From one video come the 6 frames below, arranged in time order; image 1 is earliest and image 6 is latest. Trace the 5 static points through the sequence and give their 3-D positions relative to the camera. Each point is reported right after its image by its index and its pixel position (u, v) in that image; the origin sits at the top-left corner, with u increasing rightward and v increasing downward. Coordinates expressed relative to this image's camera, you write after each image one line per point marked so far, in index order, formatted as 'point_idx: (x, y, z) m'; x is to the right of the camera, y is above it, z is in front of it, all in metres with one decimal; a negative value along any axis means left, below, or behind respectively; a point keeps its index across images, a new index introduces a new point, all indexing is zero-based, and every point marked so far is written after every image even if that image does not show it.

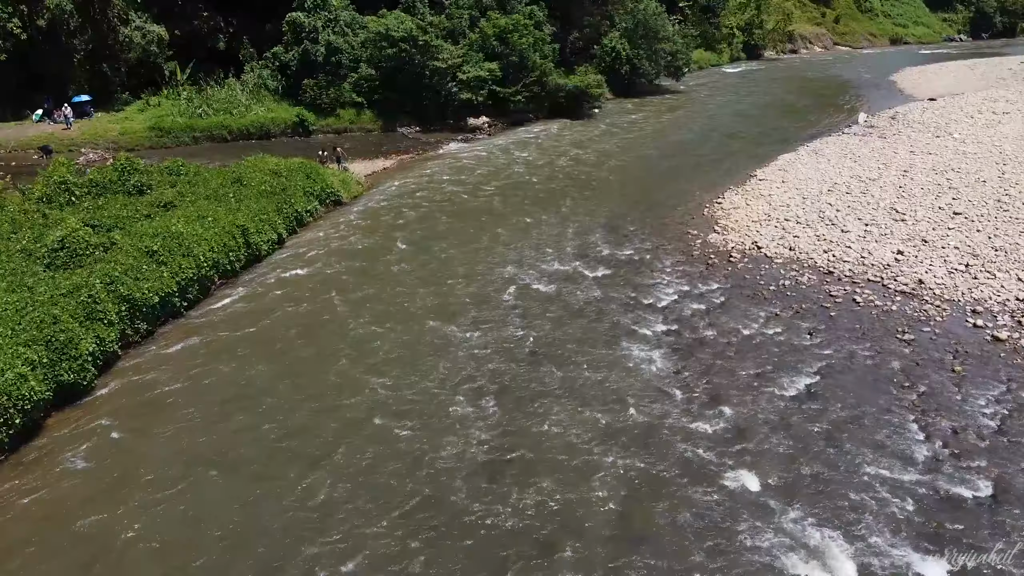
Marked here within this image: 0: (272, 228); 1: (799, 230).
0: (-4.6, +1.2, +18.3) m
1: (+5.9, +1.2, +19.7) m
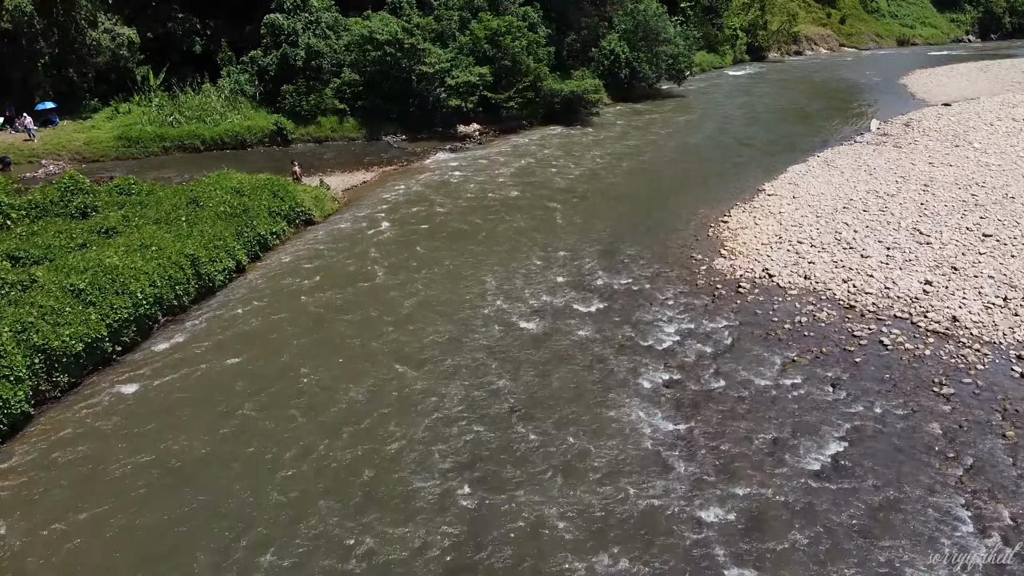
0: (-4.9, +0.6, +16.5) m
1: (+5.6, +0.6, +17.9) m
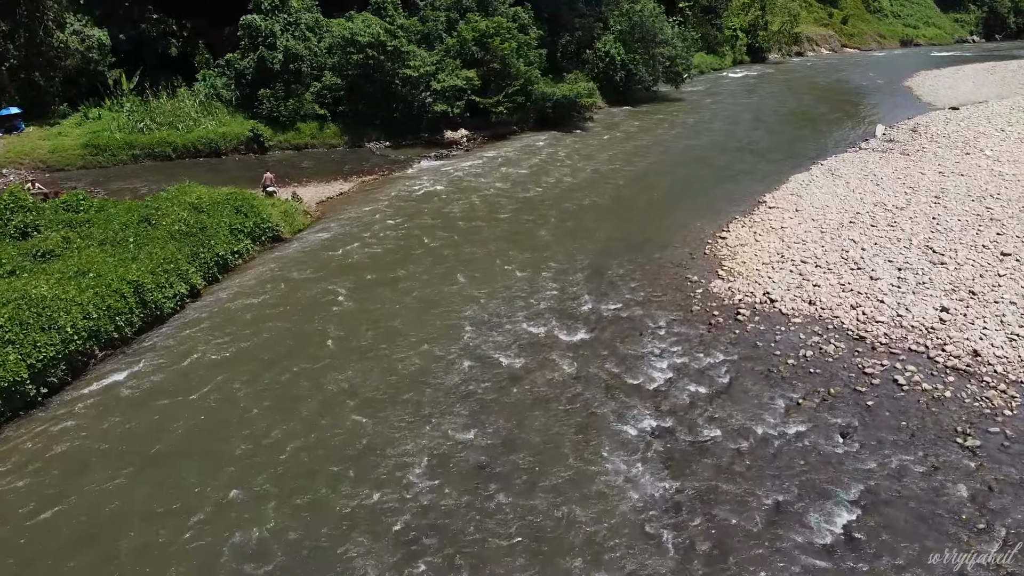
0: (-5.2, +0.2, +15.1) m
1: (+5.3, +0.2, +16.5) m
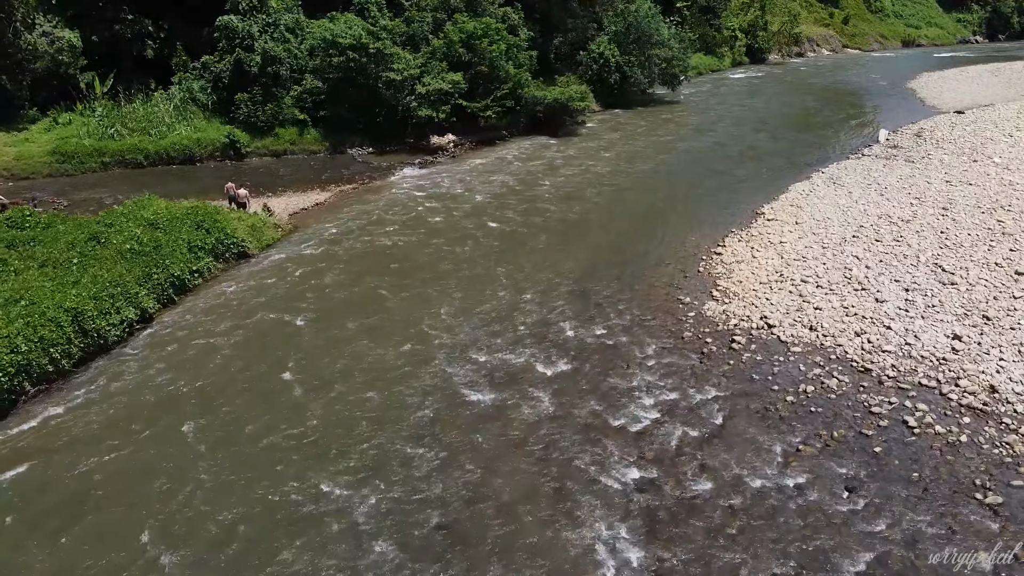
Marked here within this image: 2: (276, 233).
0: (-5.6, -0.2, +13.9) m
1: (+4.9, -0.2, +15.3) m
2: (-4.8, +1.1, +19.3) m
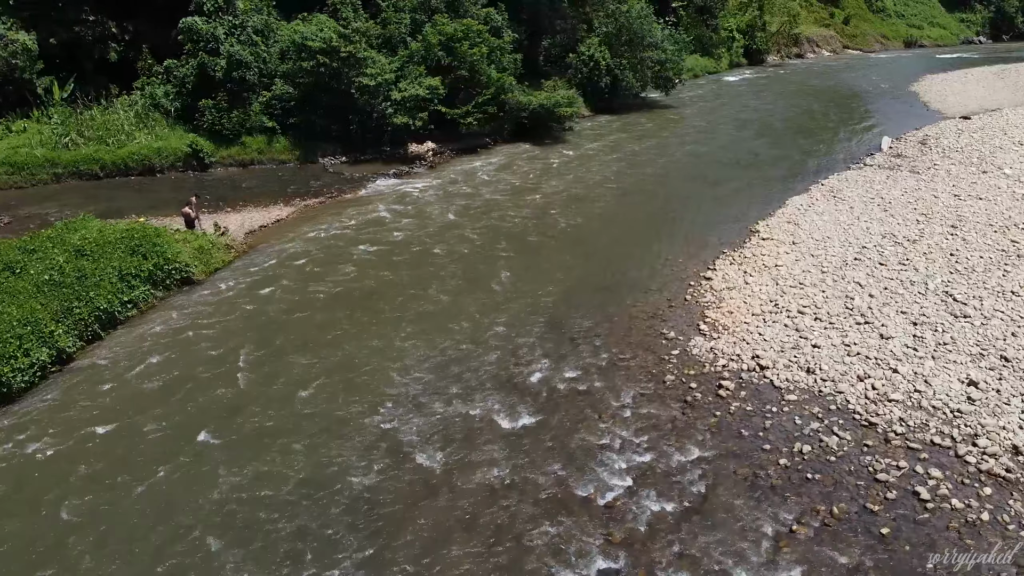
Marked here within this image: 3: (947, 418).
0: (-6.1, -0.7, +12.4) m
1: (+4.4, -0.7, +13.8) m
2: (-5.3, +0.6, +17.8) m
3: (+5.1, -1.5, +11.2) m
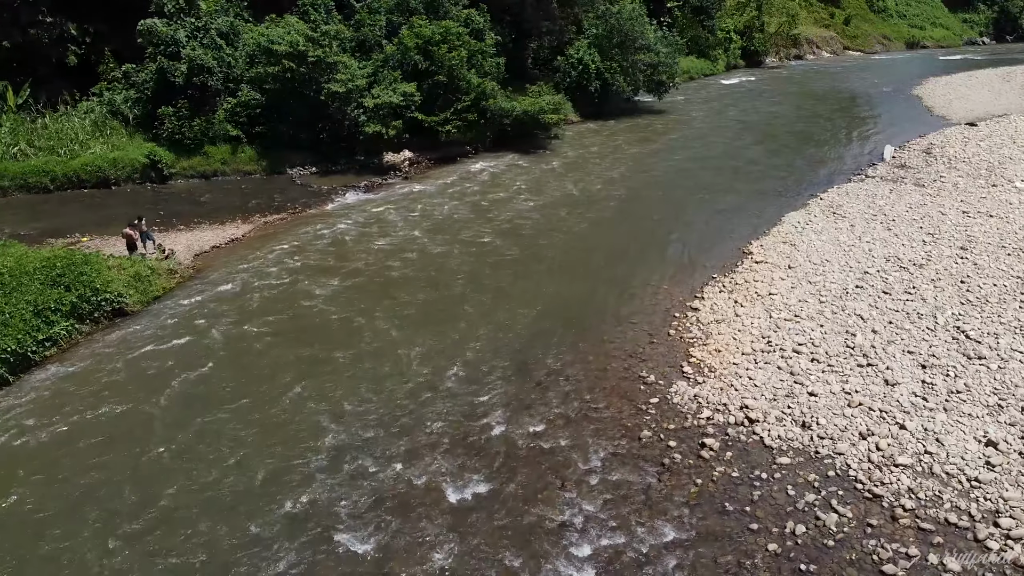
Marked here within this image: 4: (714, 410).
0: (-6.6, -1.2, +10.9) m
1: (+3.9, -1.2, +12.3) m
2: (-5.8, +0.1, +16.3) m
3: (+4.6, -2.0, +9.7) m
4: (+2.5, -1.5, +11.8) m
